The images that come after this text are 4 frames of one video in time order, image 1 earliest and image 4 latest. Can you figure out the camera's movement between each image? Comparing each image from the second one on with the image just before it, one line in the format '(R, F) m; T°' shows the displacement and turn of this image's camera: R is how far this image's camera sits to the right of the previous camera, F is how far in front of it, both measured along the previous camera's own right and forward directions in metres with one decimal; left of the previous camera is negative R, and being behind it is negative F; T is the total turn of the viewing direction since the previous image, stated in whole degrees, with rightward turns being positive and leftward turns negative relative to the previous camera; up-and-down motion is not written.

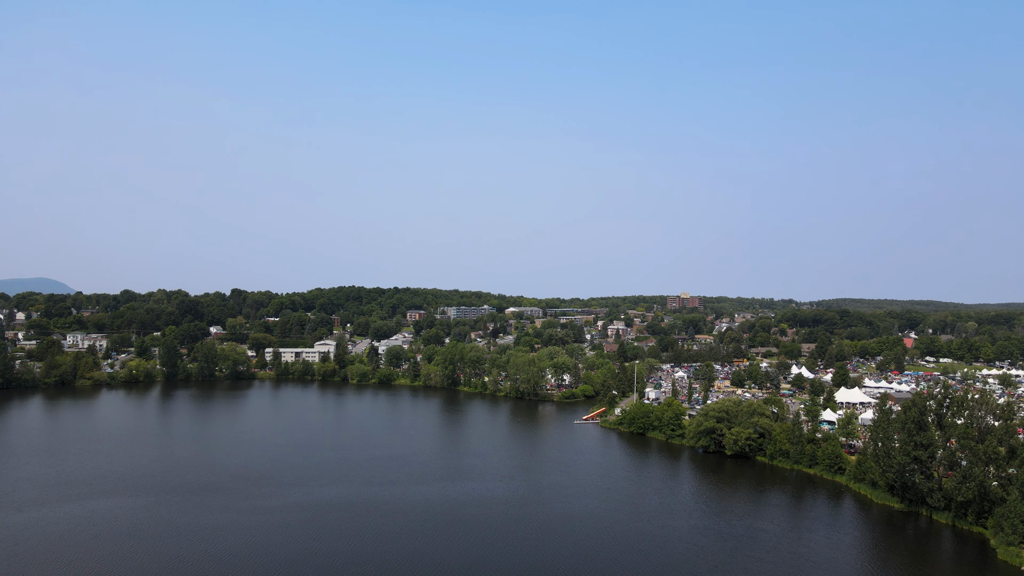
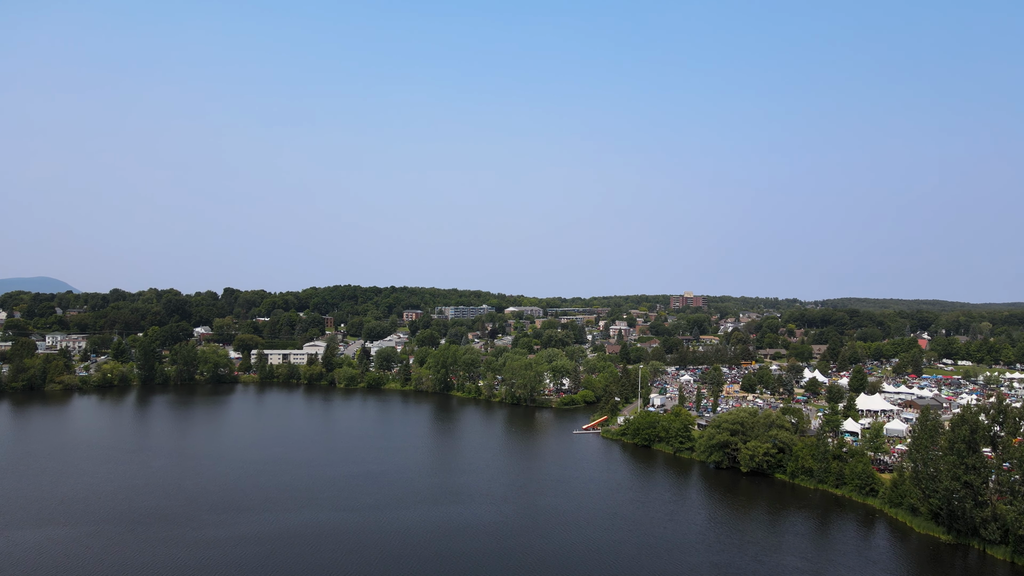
(+0.3, +1.7) m; 0°
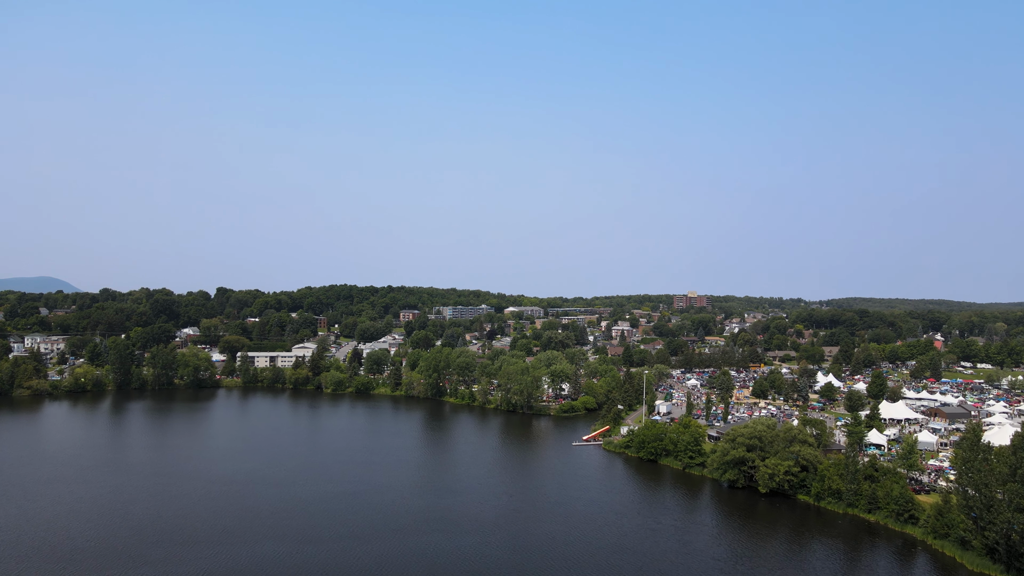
(+0.2, +1.6) m; 0°
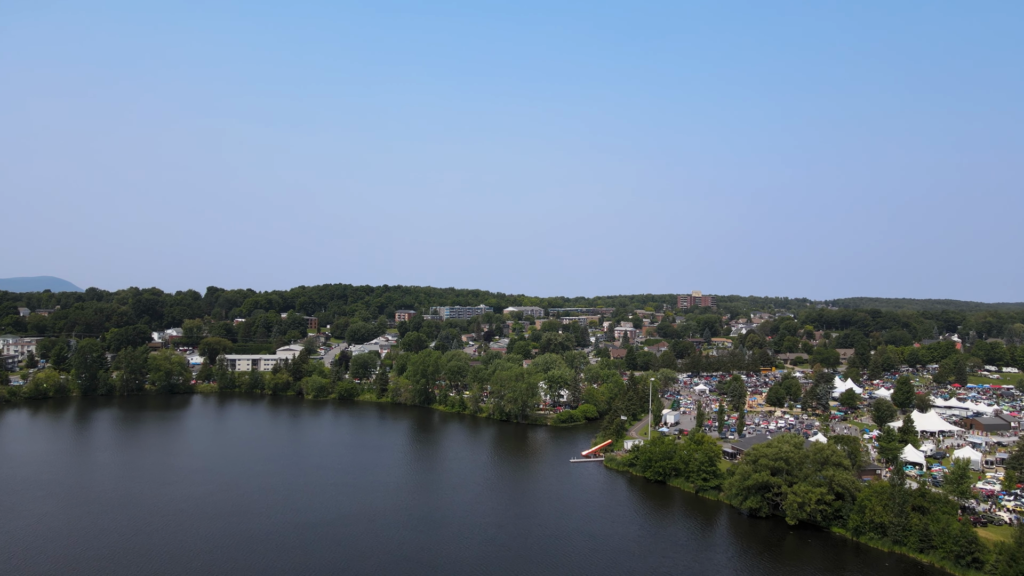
(+0.3, +1.9) m; 0°
